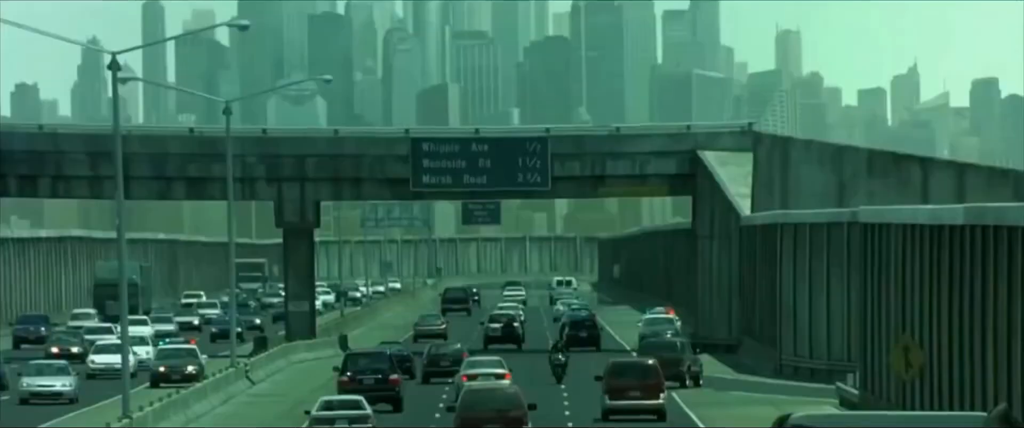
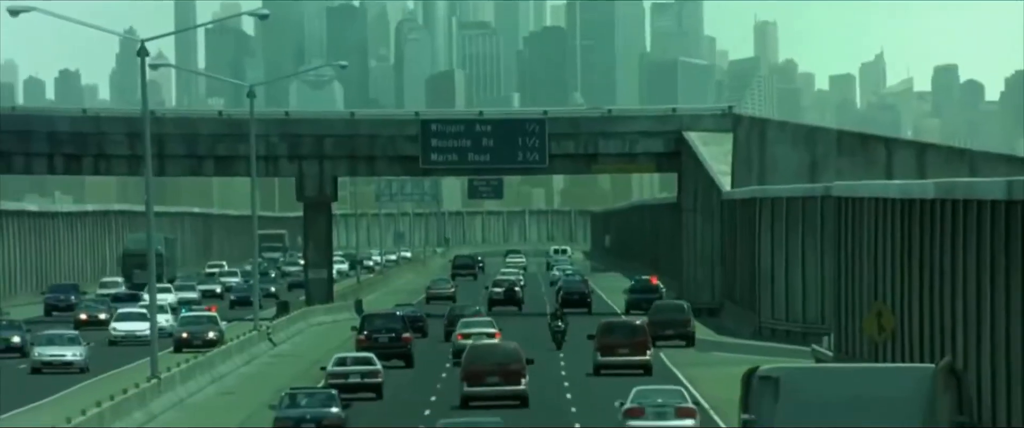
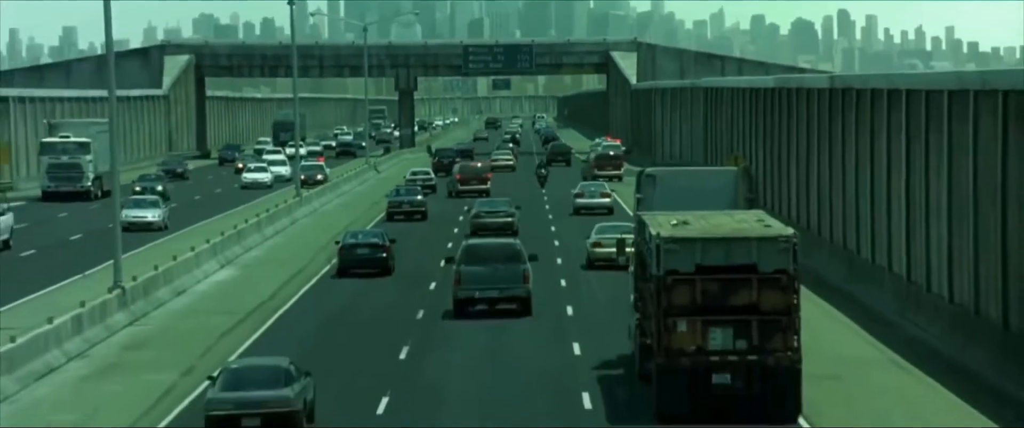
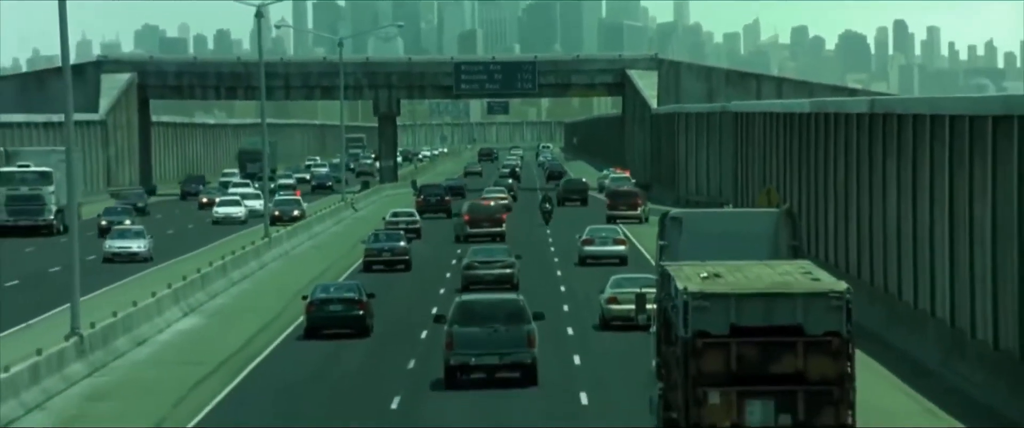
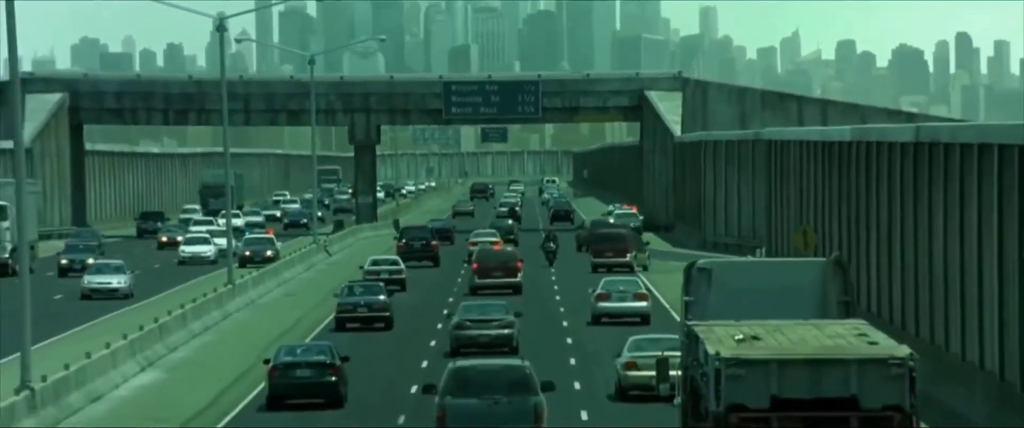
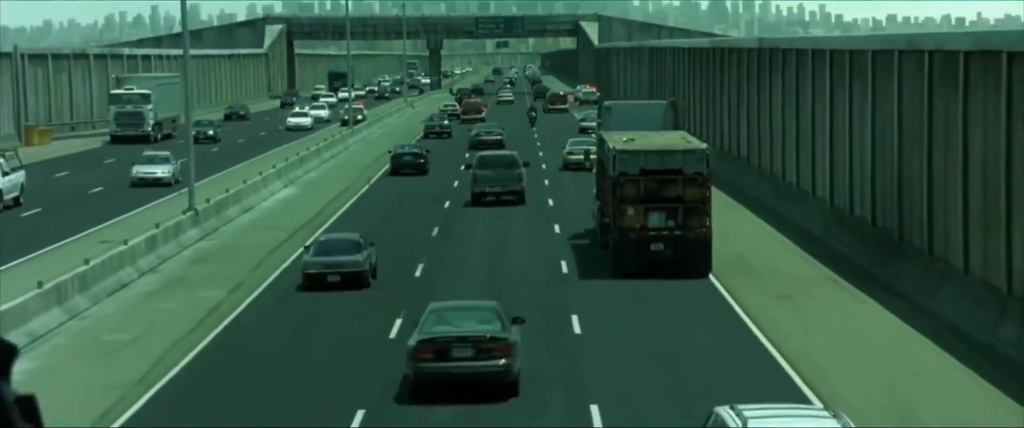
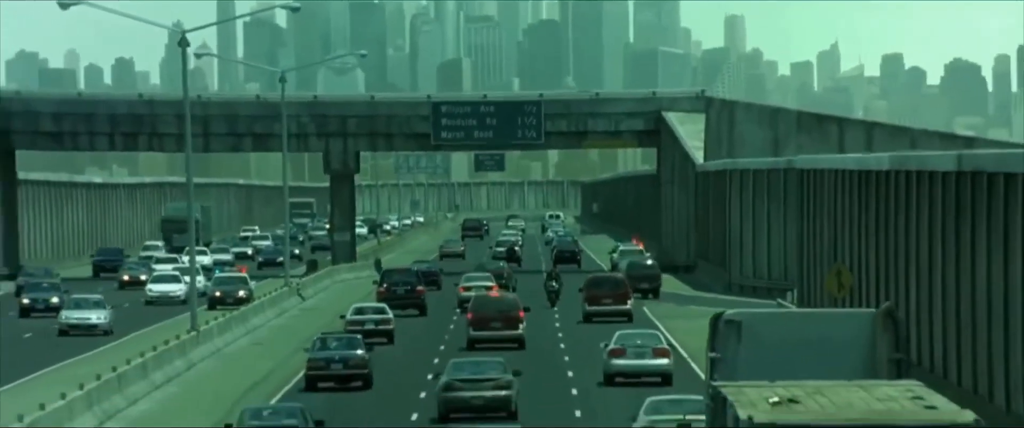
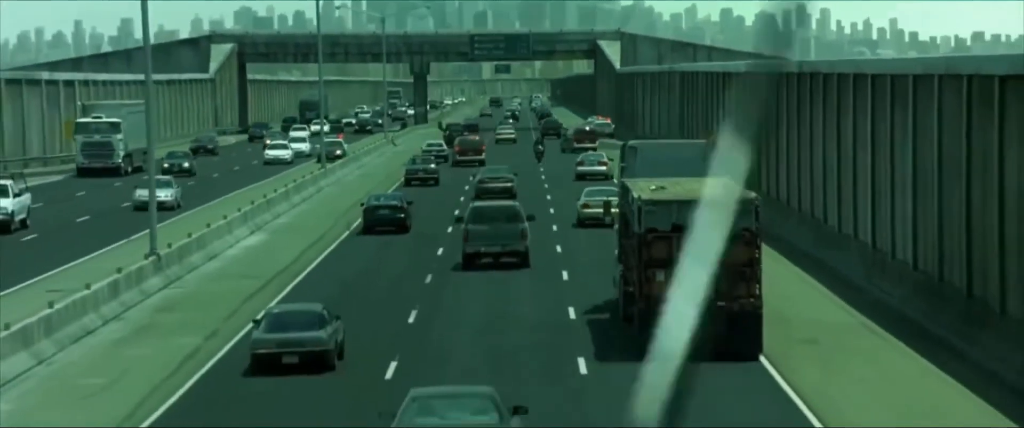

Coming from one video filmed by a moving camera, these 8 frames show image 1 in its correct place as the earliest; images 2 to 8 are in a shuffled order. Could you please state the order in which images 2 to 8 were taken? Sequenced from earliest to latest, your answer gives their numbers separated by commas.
2, 7, 5, 4, 3, 8, 6
